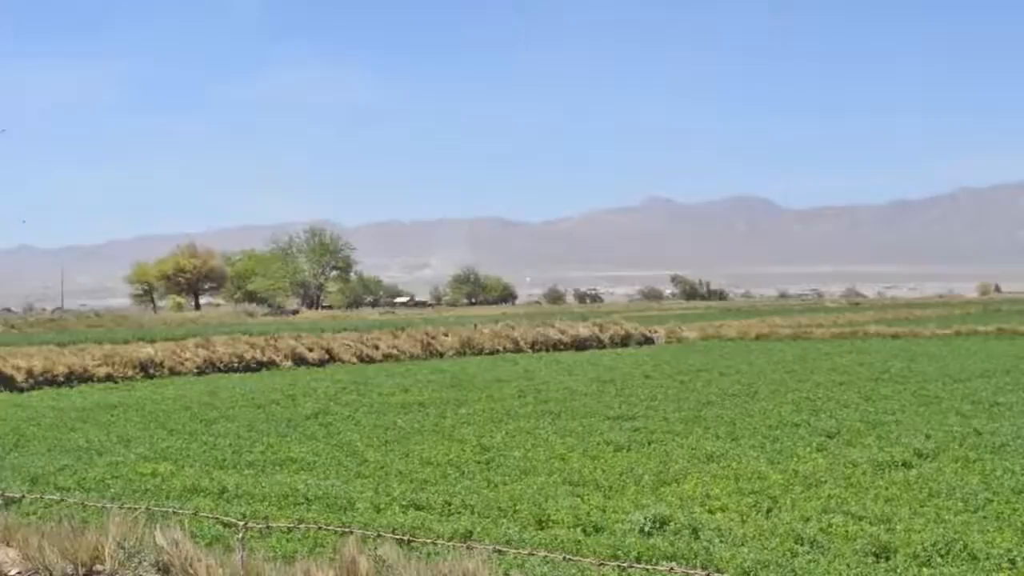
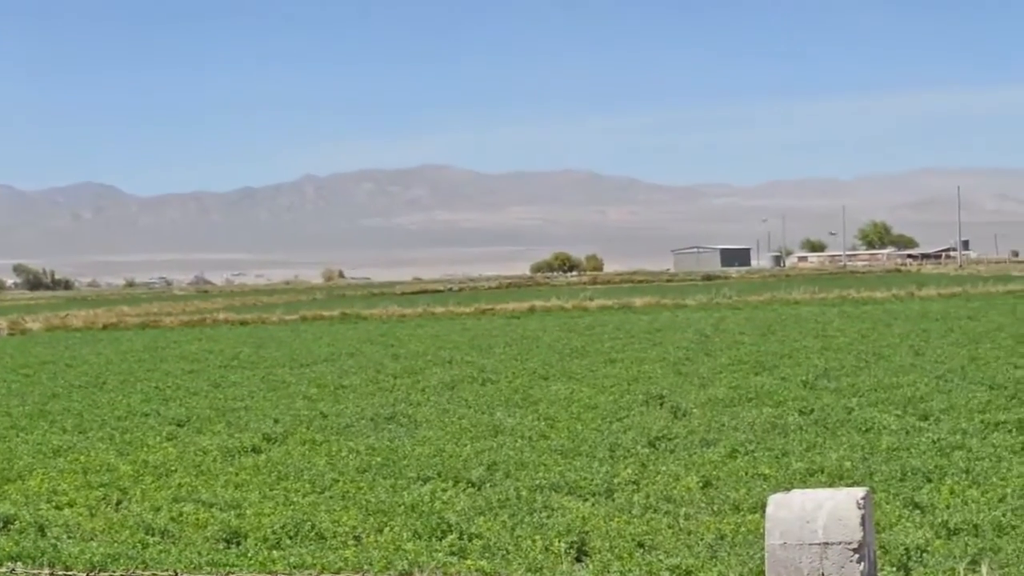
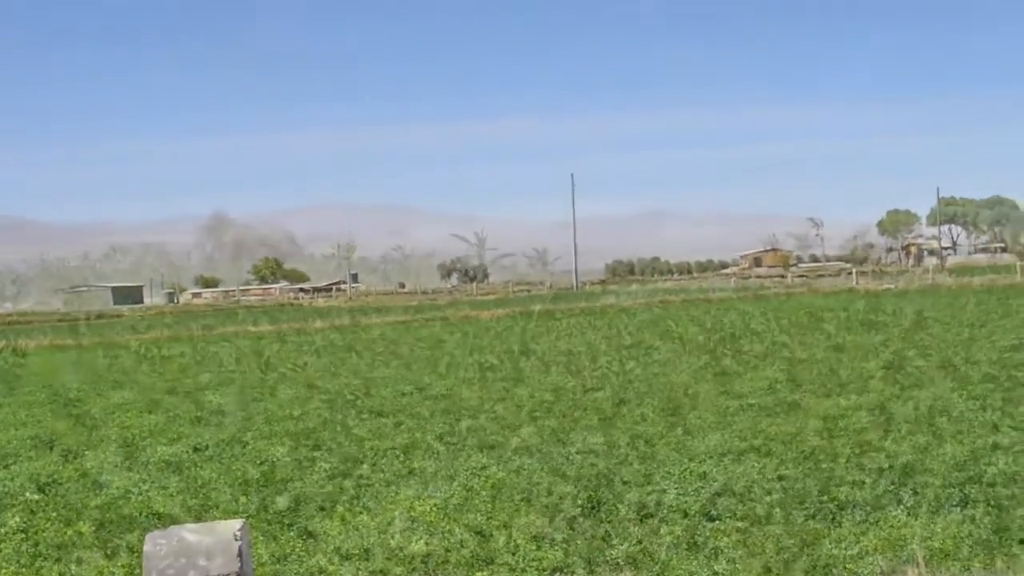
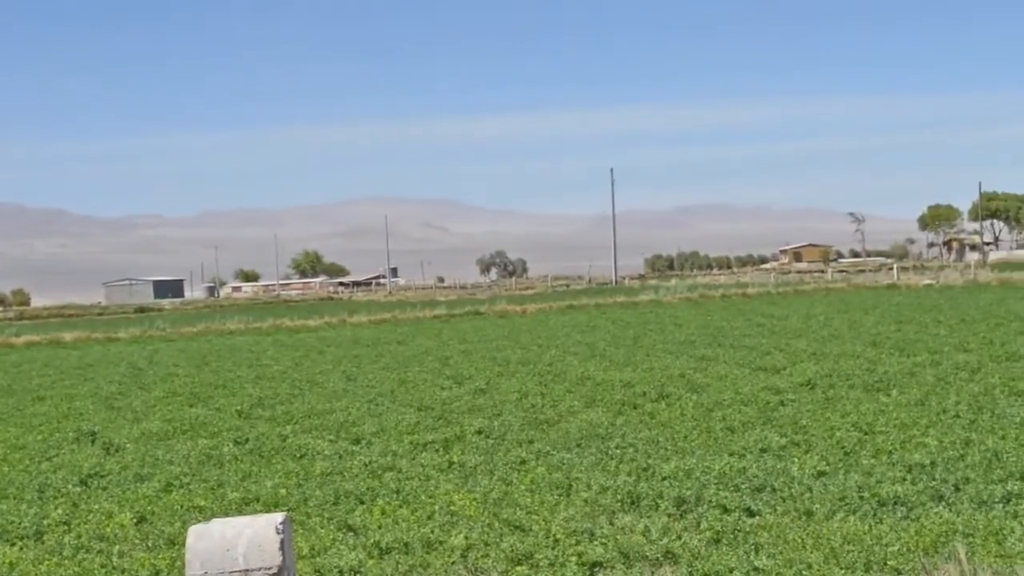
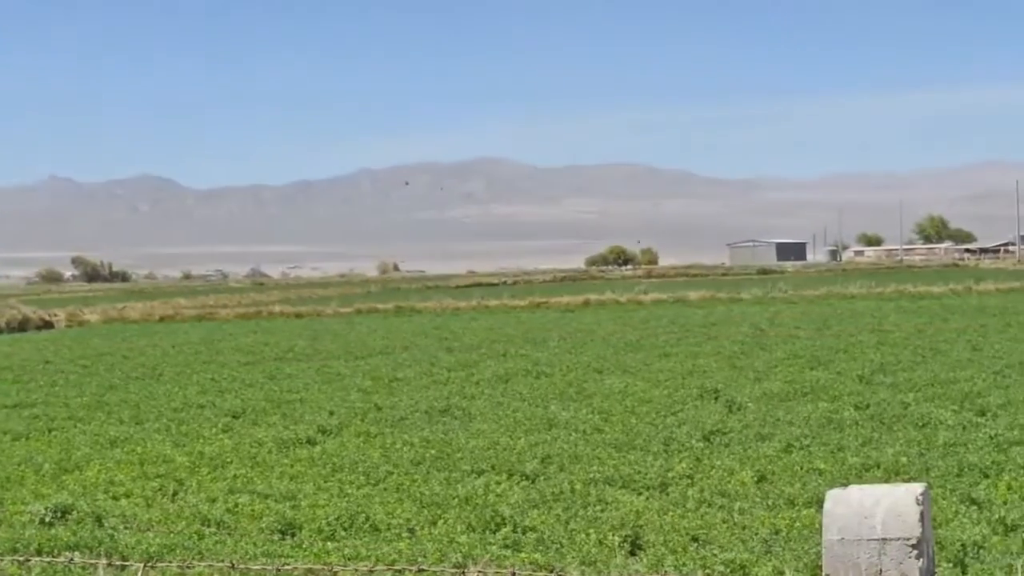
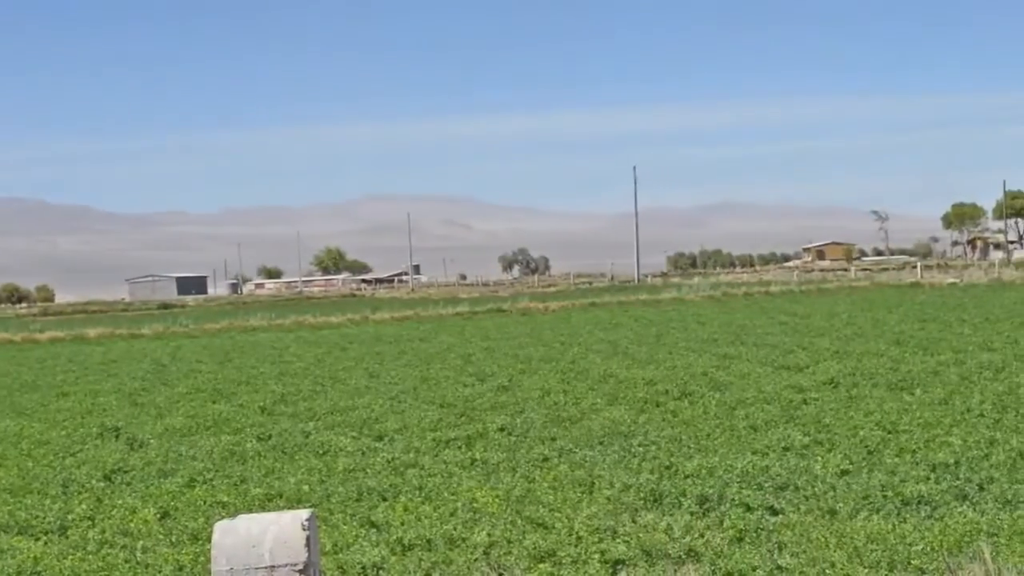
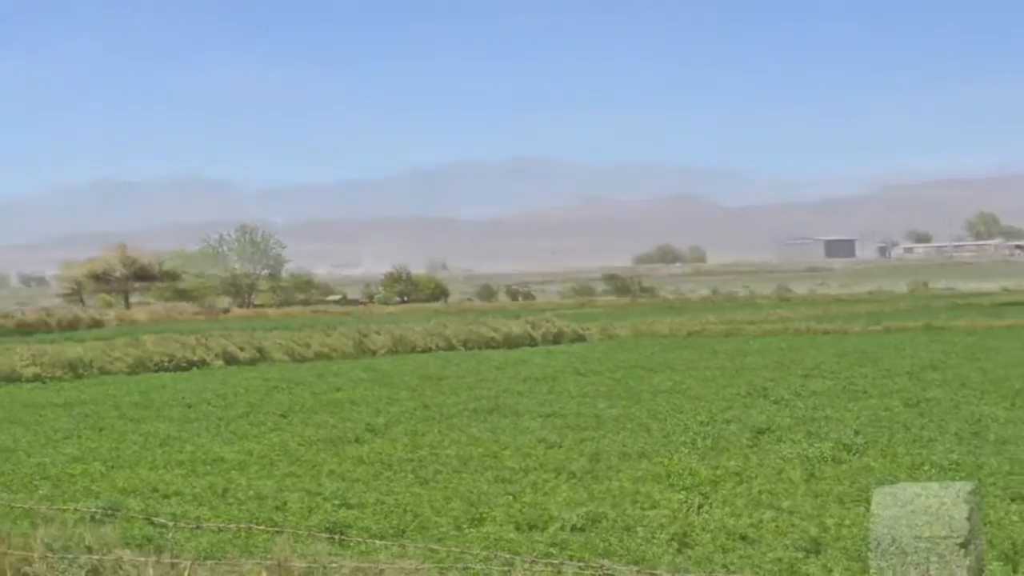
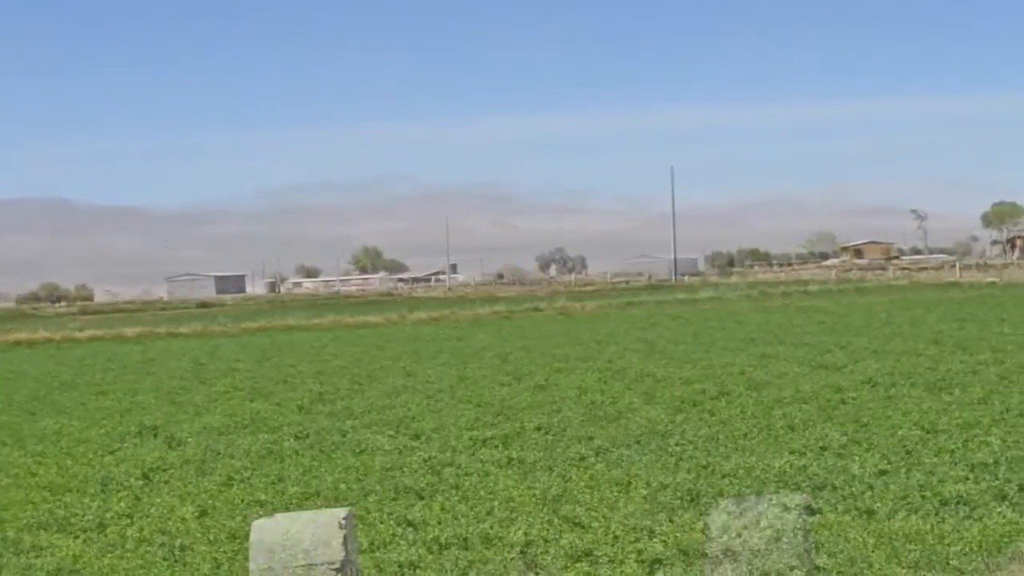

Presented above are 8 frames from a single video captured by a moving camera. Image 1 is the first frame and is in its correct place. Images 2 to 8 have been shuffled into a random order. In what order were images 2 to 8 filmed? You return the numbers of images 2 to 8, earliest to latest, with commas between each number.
7, 5, 2, 8, 6, 4, 3
